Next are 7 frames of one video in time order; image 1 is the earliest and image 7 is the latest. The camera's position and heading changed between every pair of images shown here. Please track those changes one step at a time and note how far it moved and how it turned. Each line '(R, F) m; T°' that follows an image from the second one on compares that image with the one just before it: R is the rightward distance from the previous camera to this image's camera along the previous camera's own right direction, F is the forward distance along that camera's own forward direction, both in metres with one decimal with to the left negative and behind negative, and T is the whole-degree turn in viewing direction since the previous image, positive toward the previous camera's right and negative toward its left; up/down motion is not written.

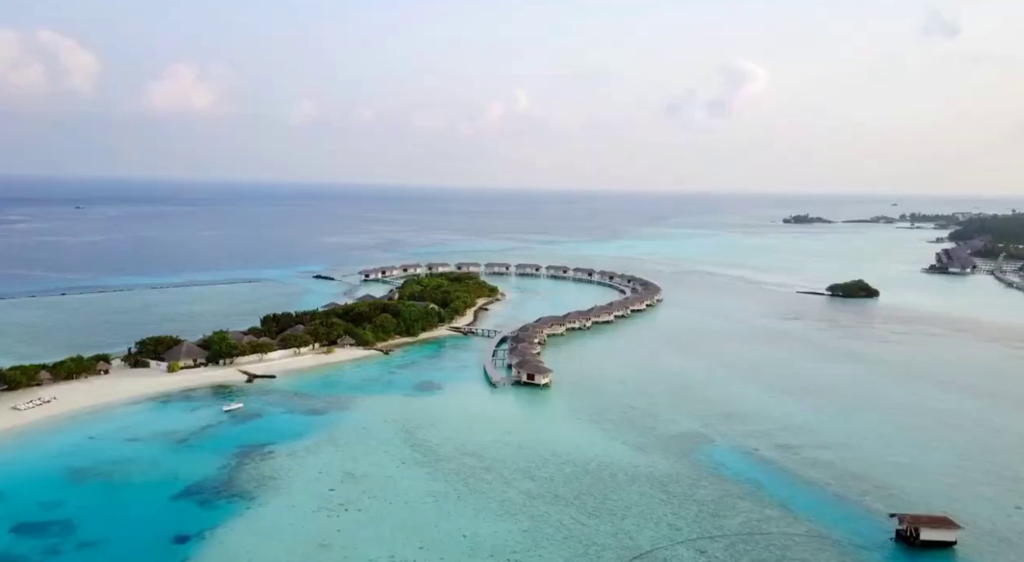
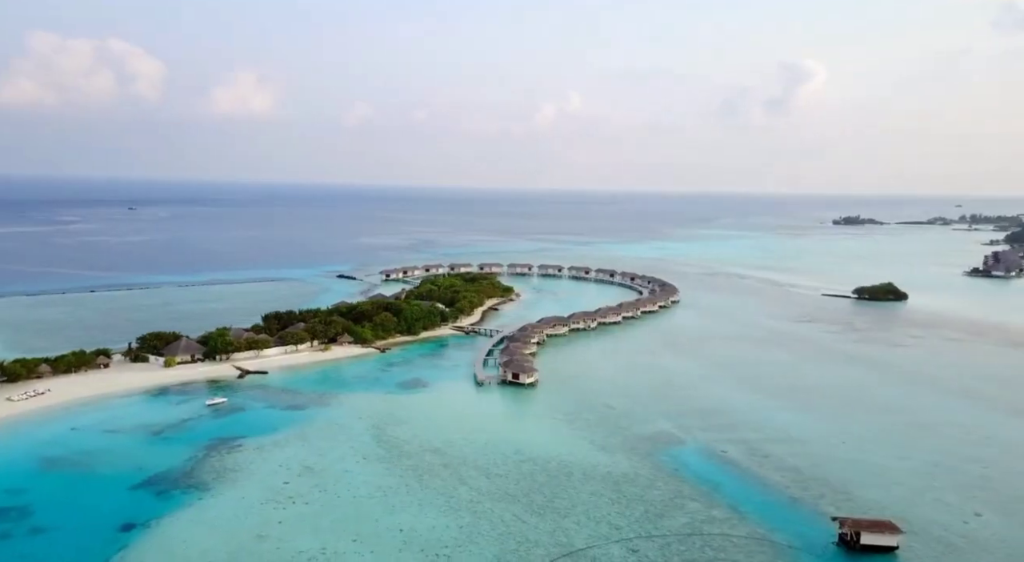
(+1.5, 0.0) m; -3°
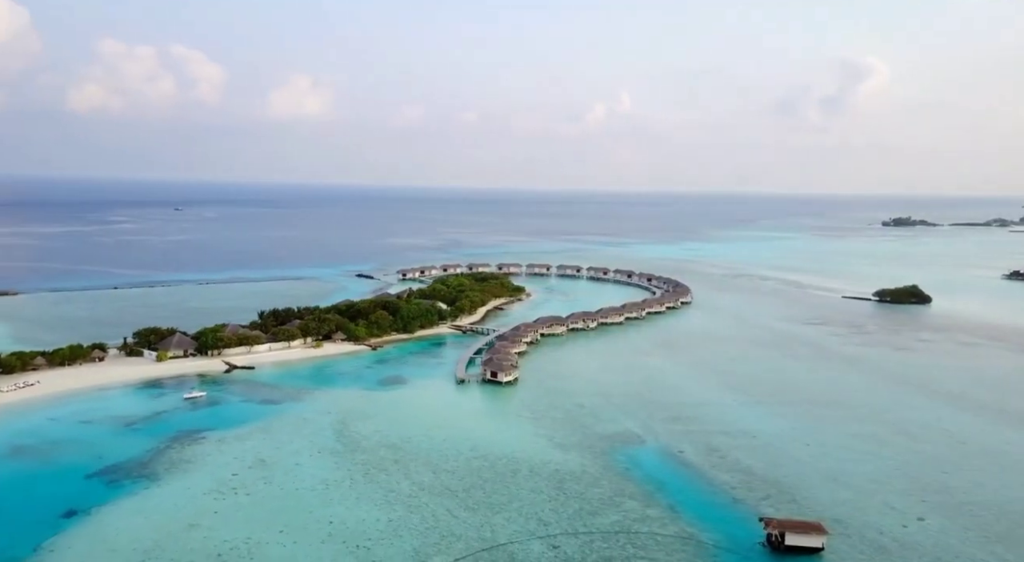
(+1.6, 0.0) m; -3°
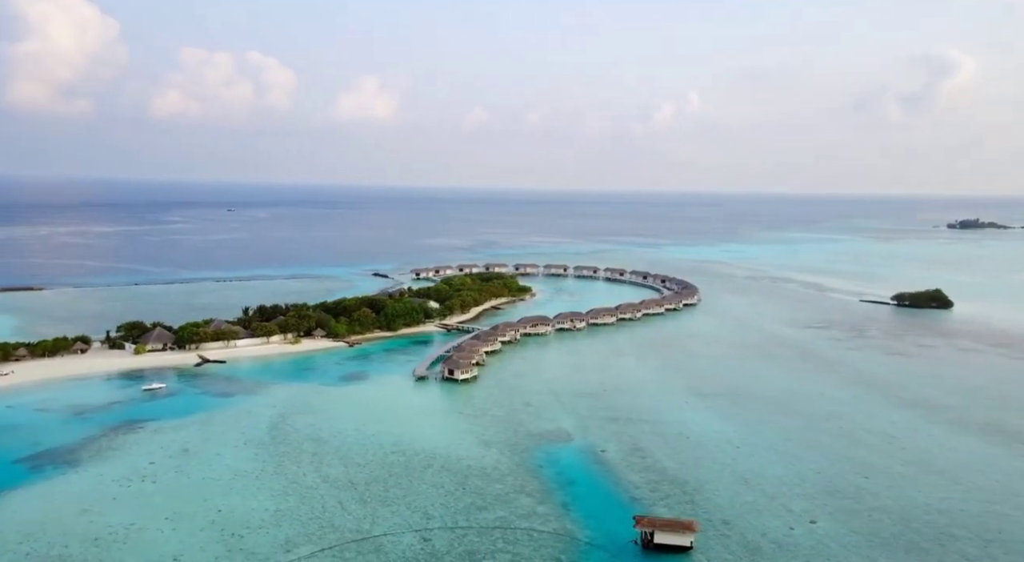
(+2.3, 0.0) m; -3°
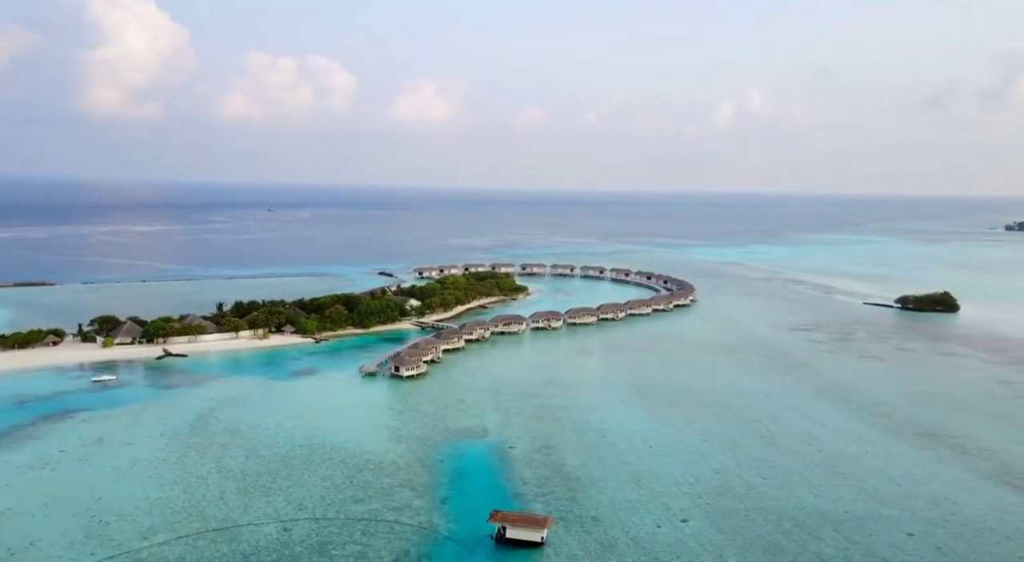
(+2.4, 0.0) m; -2°
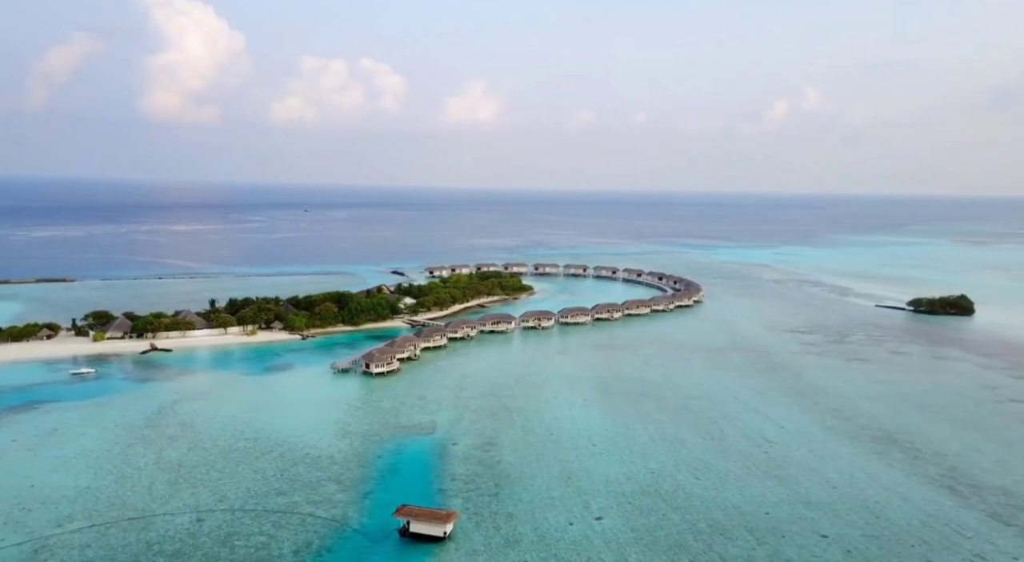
(+1.7, 0.0) m; -2°
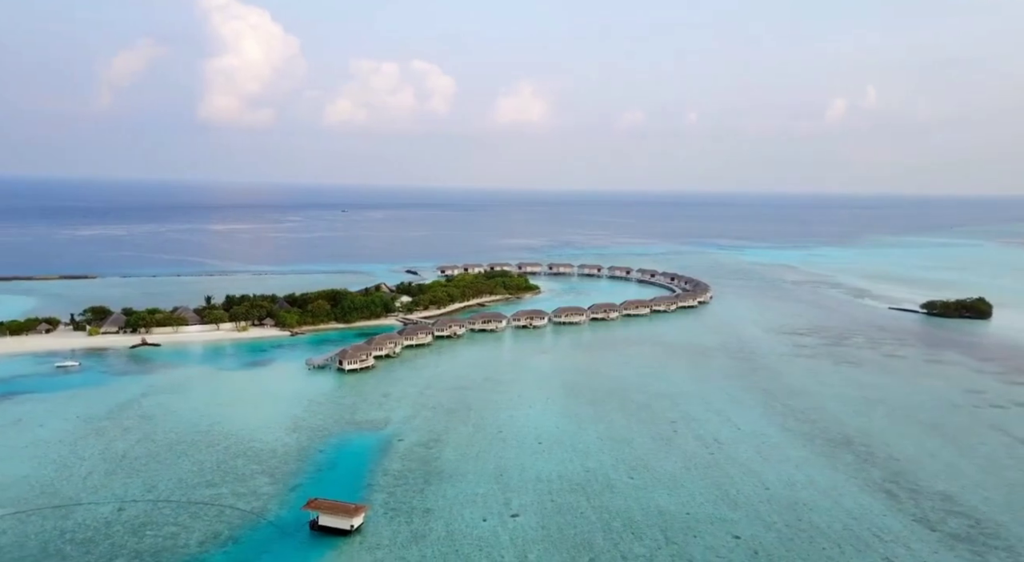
(+1.7, 0.0) m; -2°
